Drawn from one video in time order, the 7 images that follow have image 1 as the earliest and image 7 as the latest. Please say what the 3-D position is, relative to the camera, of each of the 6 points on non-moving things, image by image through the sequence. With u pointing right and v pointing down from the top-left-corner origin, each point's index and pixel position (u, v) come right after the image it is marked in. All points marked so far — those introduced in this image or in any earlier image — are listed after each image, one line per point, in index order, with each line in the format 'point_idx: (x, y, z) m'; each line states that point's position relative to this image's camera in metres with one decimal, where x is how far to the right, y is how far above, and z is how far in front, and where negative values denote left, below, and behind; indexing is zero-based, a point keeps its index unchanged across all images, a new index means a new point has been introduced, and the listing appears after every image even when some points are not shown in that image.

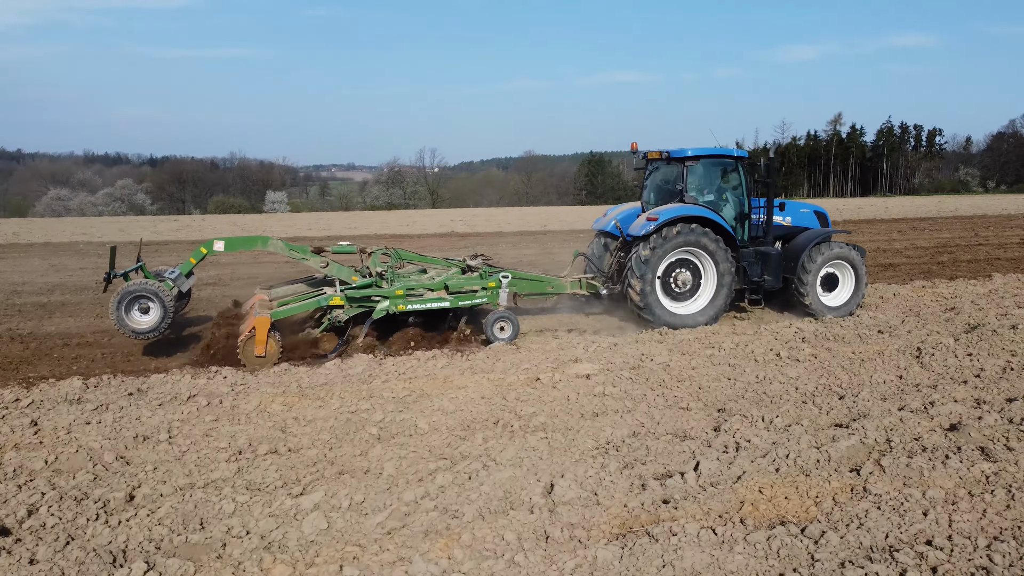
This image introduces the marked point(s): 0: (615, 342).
0: (+0.9, -0.5, +6.7) m
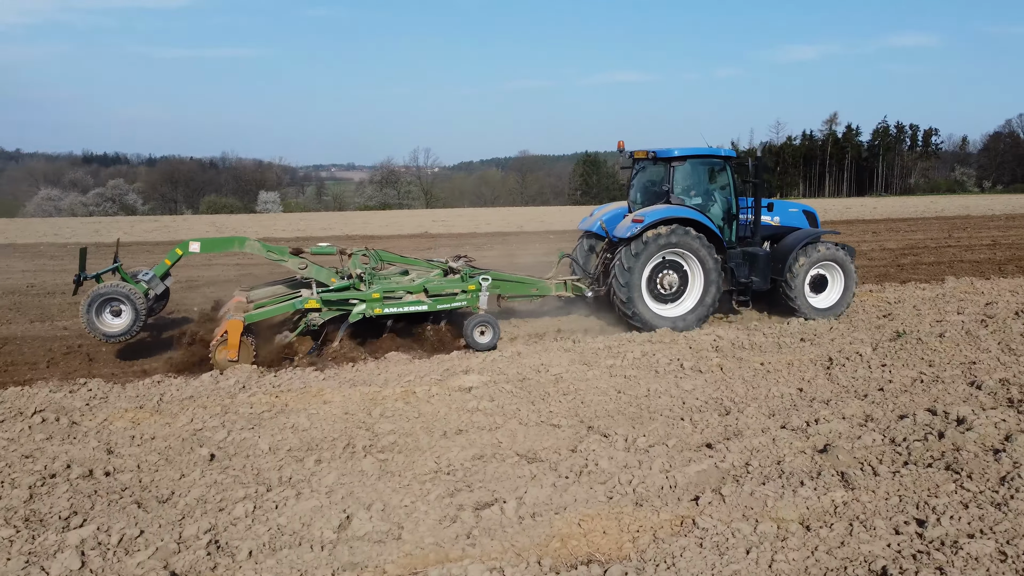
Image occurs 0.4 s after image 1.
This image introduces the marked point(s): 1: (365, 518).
0: (+0.8, -0.6, +6.6) m
1: (-0.8, -1.2, +3.7) m
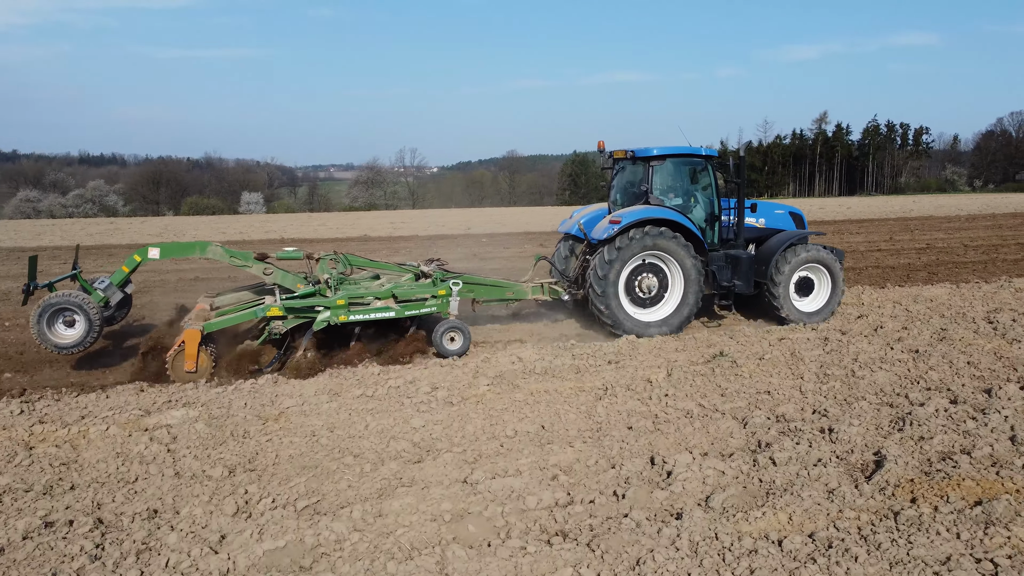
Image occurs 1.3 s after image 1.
0: (+0.5, -0.6, +6.5) m
1: (-1.0, -1.3, +3.5) m
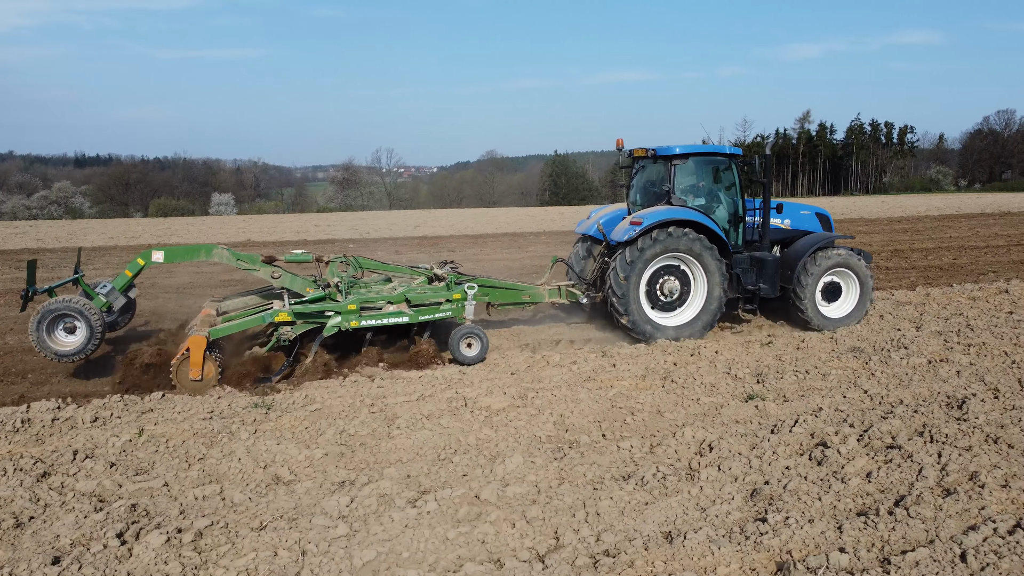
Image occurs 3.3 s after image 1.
0: (+0.7, -0.6, +6.1) m
1: (-0.8, -1.3, +3.1) m
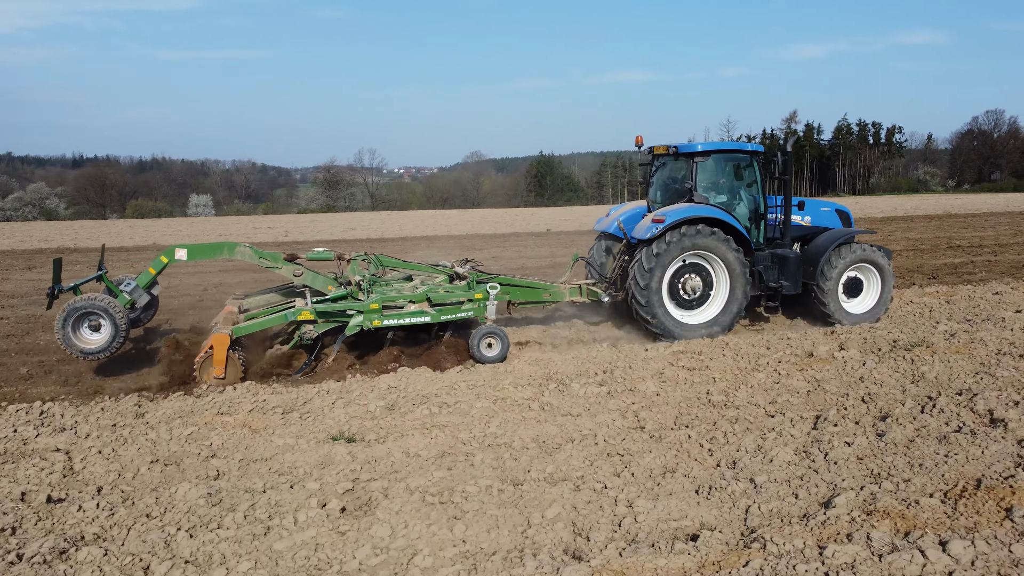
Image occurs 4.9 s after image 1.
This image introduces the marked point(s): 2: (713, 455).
0: (+0.9, -0.6, +6.1) m
1: (-0.6, -1.3, +3.1) m
2: (+1.2, -1.0, +4.1) m
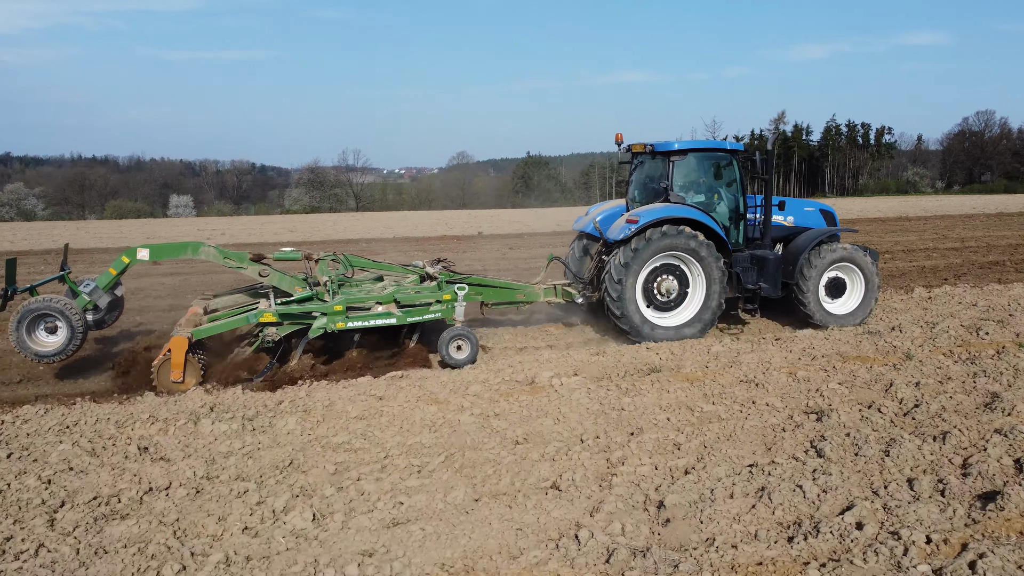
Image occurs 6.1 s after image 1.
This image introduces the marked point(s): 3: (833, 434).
0: (+0.6, -0.6, +5.9) m
1: (-0.9, -1.3, +3.0) m
2: (+0.9, -1.0, +4.0) m
3: (+1.9, -0.9, +4.2) m
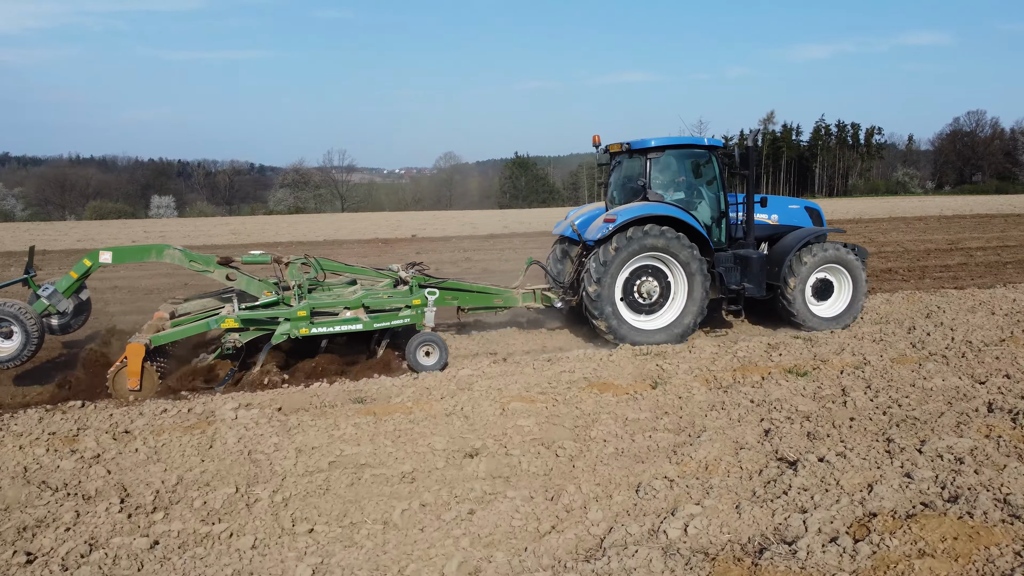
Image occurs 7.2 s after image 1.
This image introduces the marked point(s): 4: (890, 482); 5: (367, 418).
0: (+0.3, -0.7, +5.8) m
1: (-1.2, -1.3, +2.8) m
2: (+0.7, -1.0, +3.9) m
3: (+1.7, -0.9, +4.1) m
4: (+1.9, -1.0, +3.6) m
5: (-0.9, -0.9, +4.7) m
